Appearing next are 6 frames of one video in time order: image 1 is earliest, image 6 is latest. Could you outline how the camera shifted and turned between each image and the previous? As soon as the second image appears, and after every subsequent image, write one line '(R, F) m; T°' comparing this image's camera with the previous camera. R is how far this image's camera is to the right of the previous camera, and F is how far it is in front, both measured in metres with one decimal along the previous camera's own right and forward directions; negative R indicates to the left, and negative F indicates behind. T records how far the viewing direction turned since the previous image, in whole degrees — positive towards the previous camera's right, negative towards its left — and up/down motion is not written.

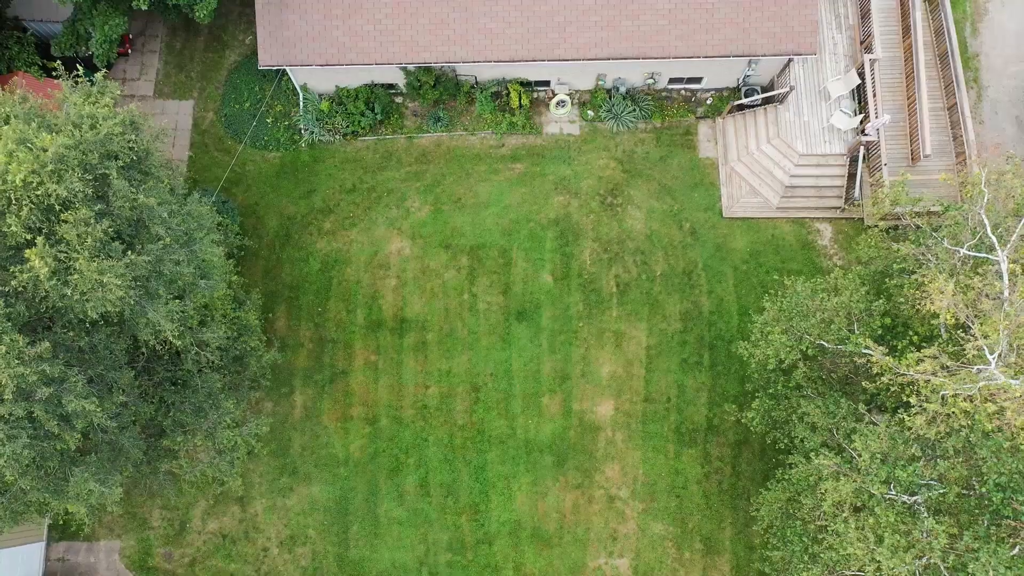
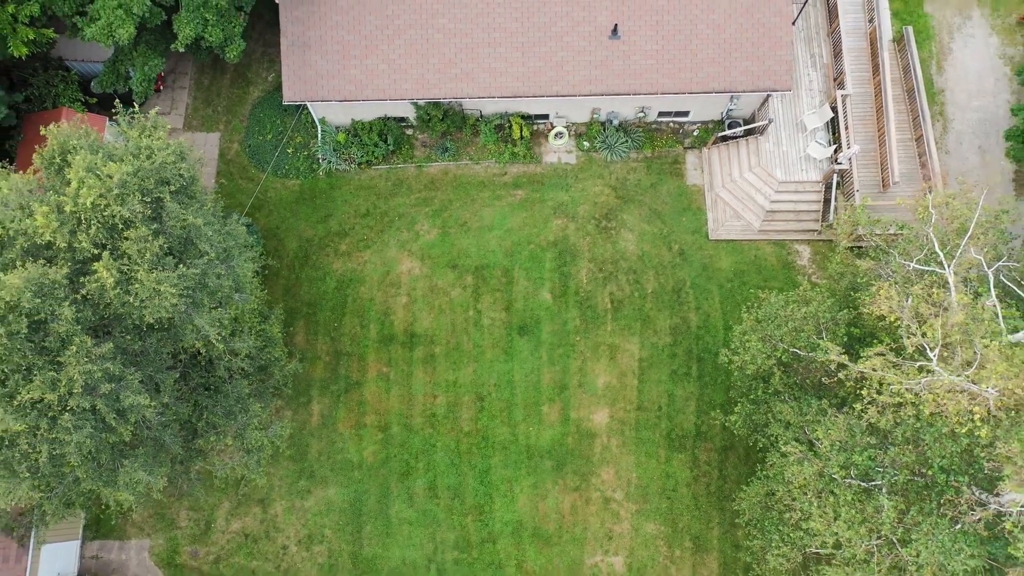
(0.0, -1.7) m; 0°
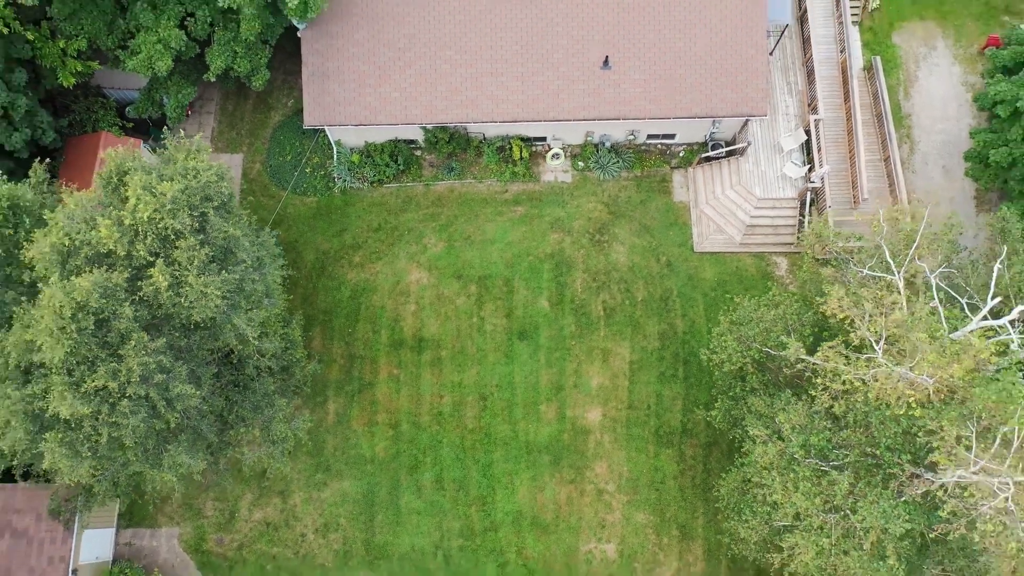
(0.0, -1.9) m; 0°
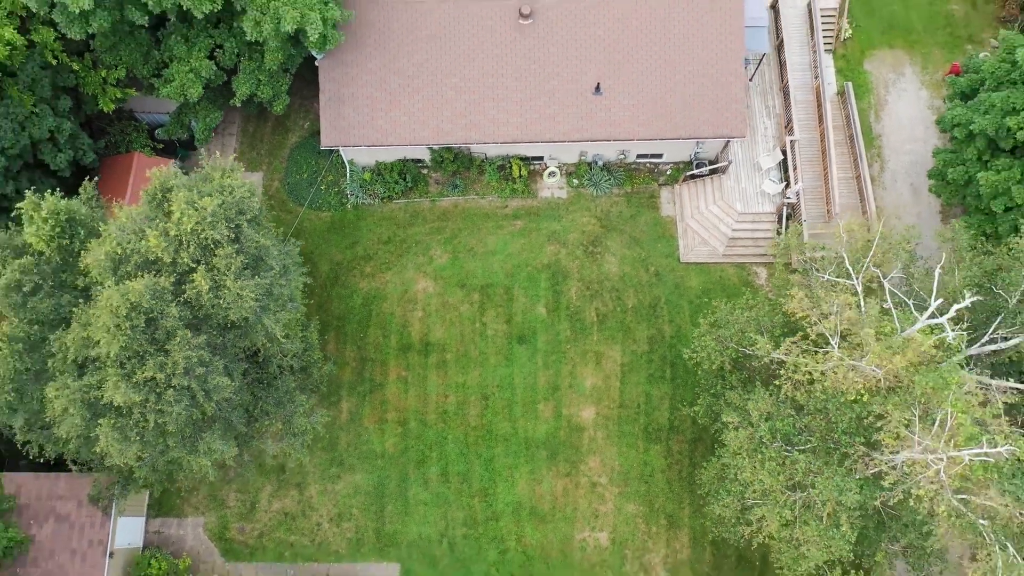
(0.0, -2.0) m; 0°
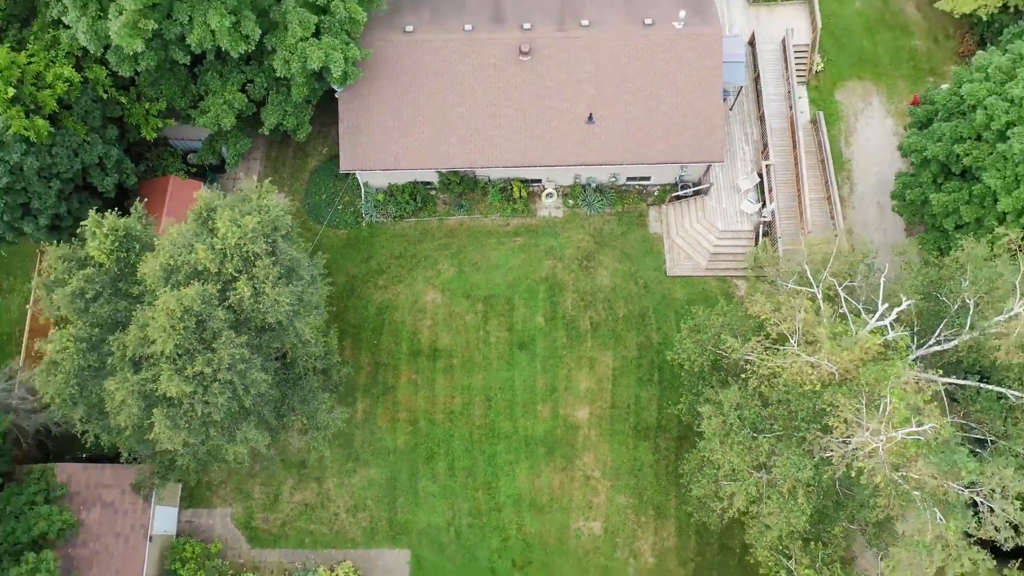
(0.0, -2.5) m; 0°
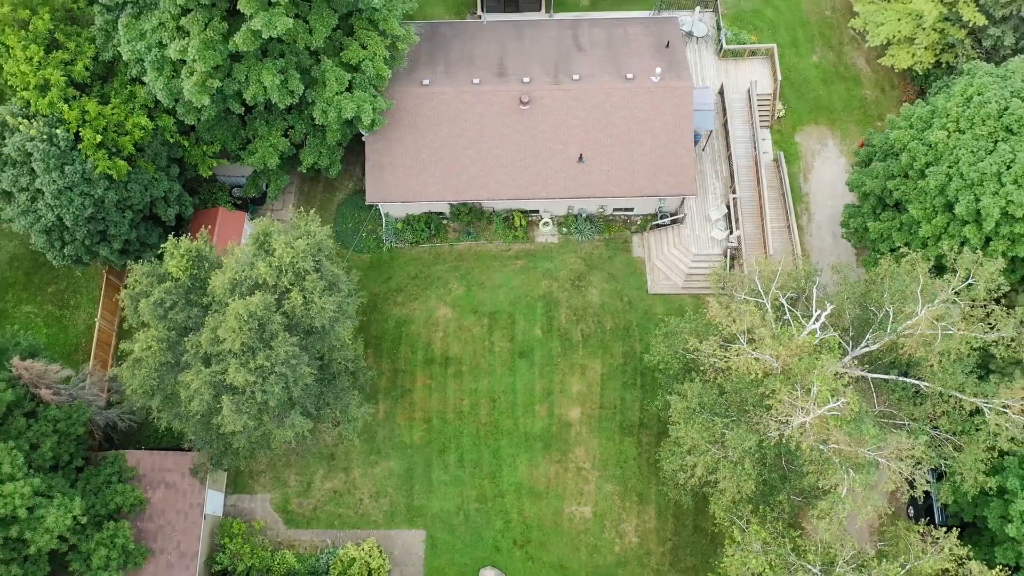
(-0.1, -4.4) m; 0°
